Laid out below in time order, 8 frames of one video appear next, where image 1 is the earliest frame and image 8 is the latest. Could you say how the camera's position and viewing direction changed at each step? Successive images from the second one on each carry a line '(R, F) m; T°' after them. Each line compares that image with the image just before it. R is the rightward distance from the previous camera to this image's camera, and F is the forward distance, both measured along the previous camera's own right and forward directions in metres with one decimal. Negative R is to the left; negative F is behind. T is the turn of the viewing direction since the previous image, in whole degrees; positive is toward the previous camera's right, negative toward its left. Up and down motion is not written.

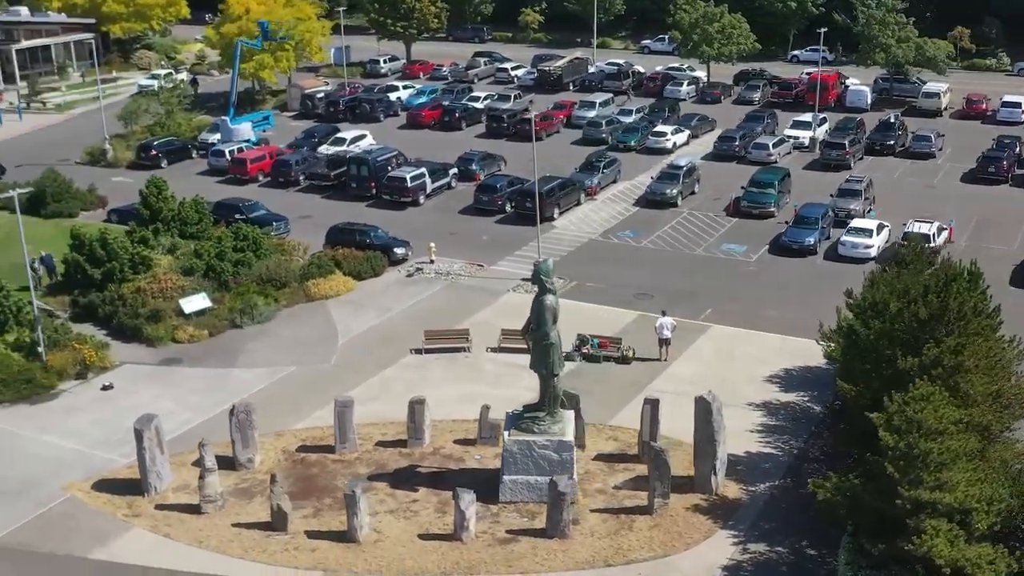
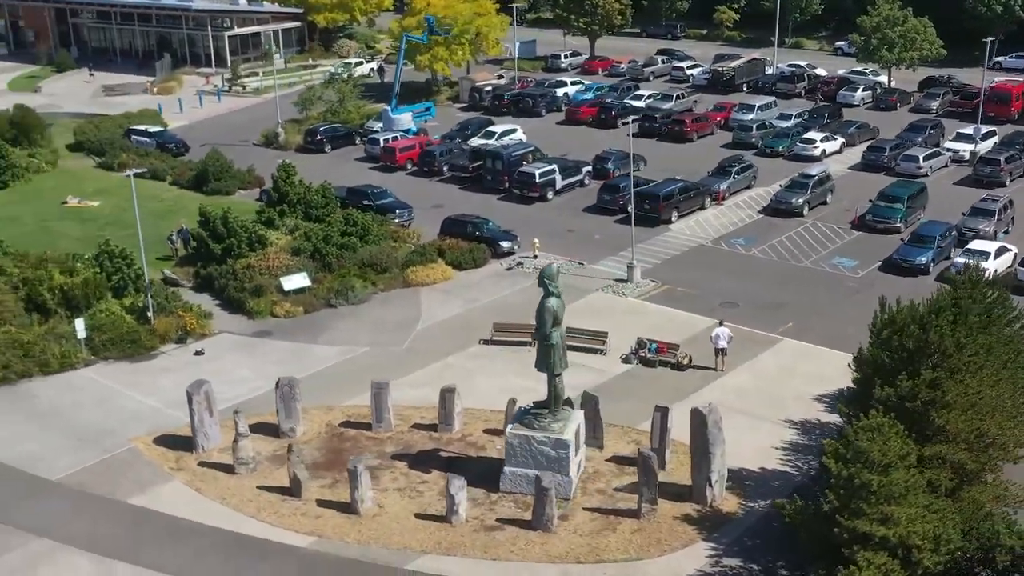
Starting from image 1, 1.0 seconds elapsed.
(+4.6, -0.6) m; -12°
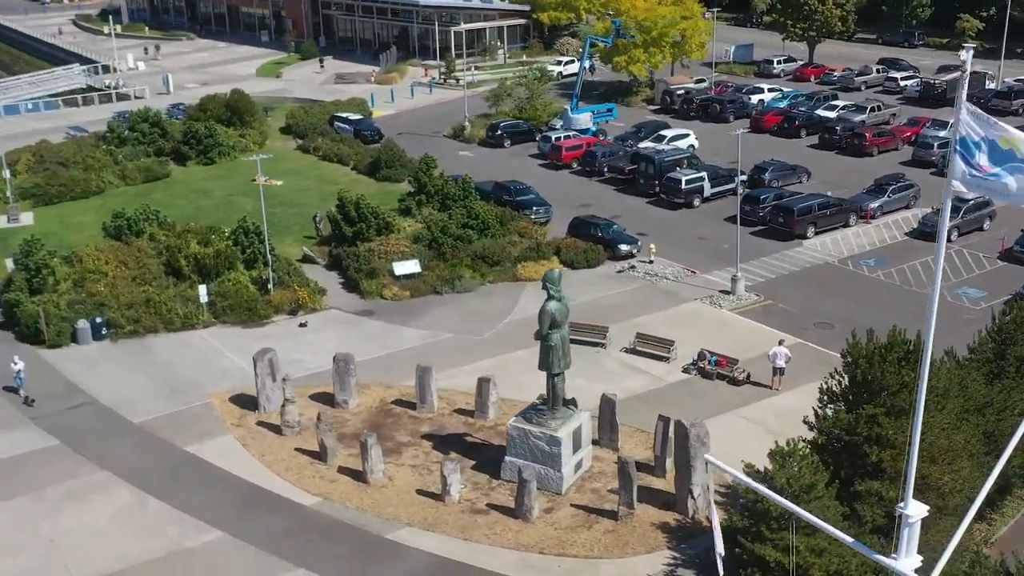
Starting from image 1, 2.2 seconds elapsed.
(+5.7, -0.7) m; -14°
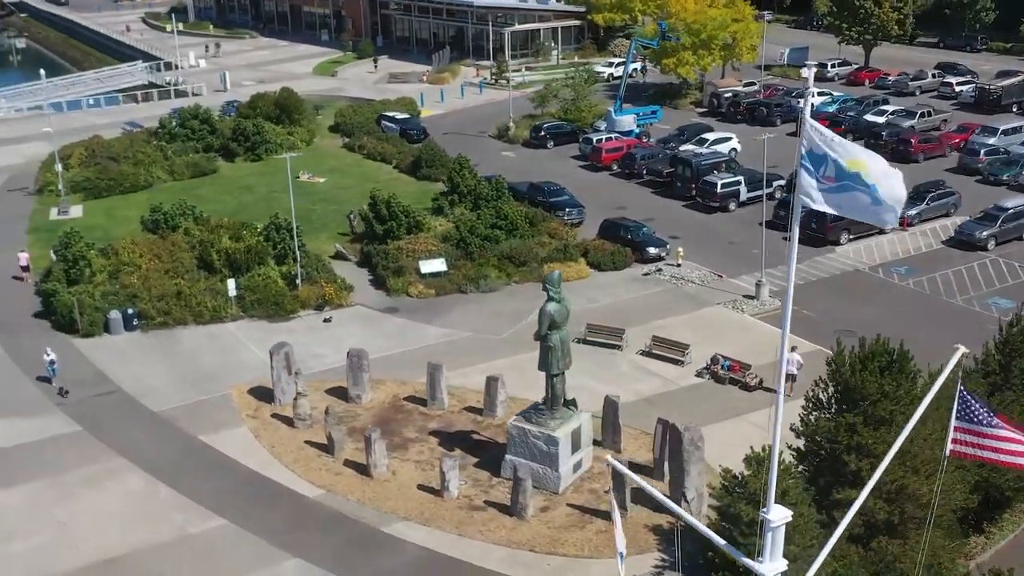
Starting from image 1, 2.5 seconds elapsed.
(+1.5, -0.3) m; -3°
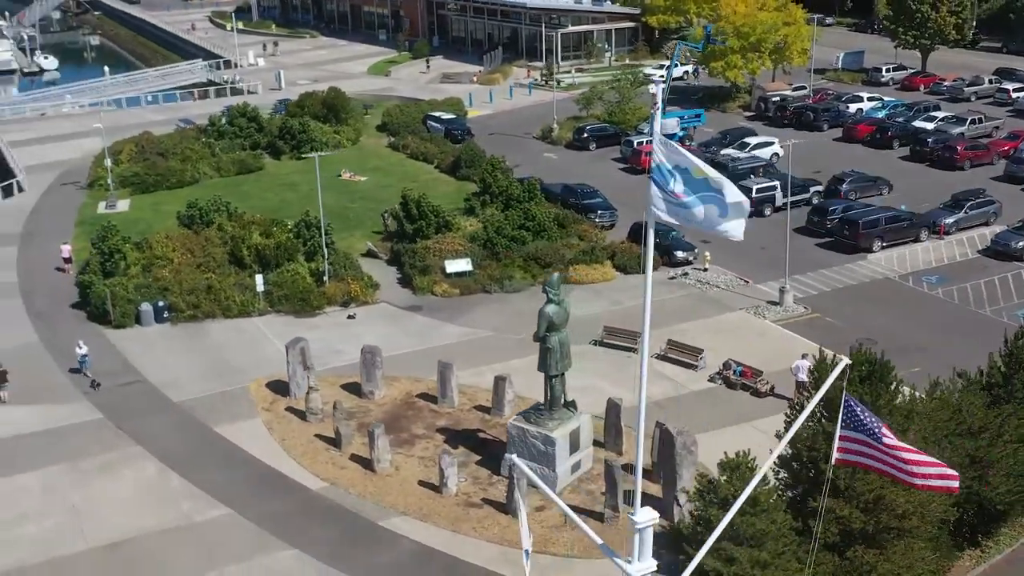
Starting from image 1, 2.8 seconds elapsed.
(+1.5, -0.3) m; -3°
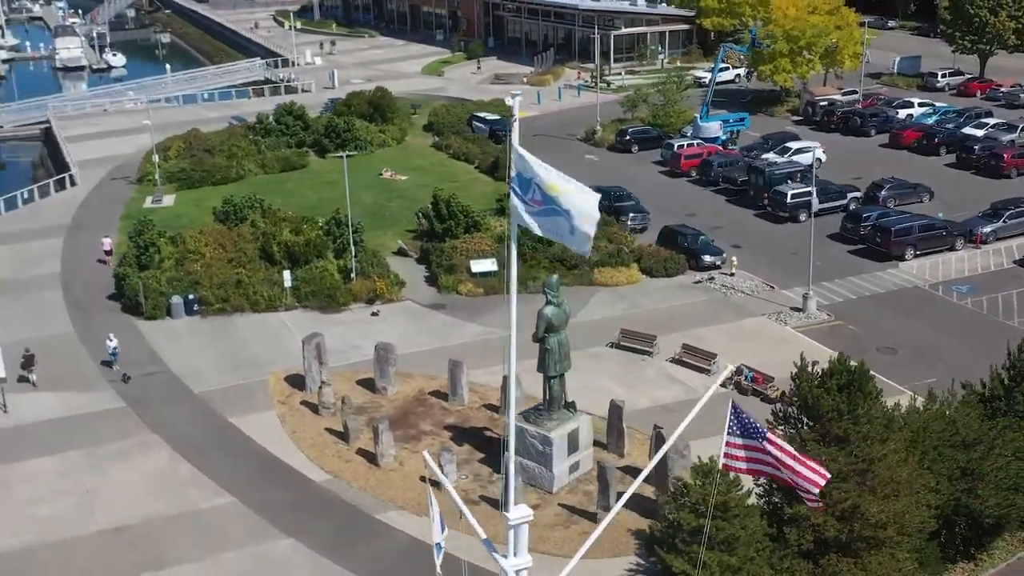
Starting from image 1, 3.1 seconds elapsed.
(+1.5, -0.3) m; -3°
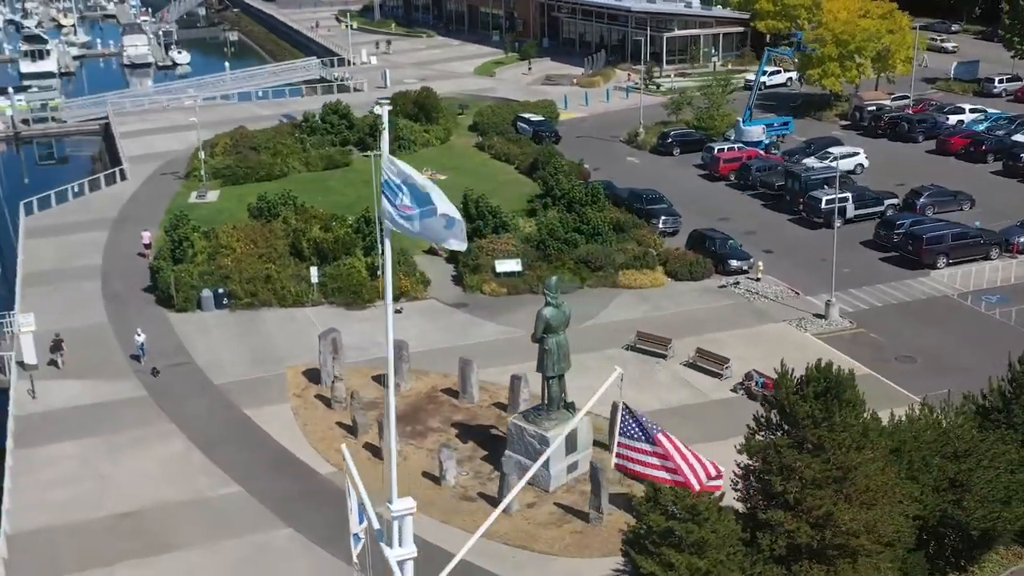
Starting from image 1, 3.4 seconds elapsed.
(+1.5, -0.3) m; -3°
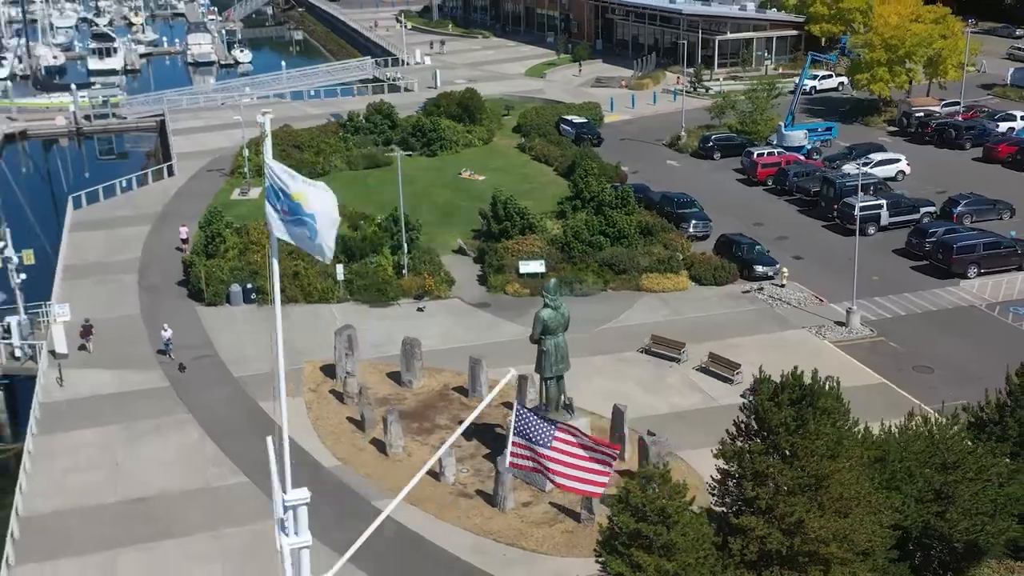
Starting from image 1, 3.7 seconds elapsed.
(+1.5, -0.3) m; -3°
